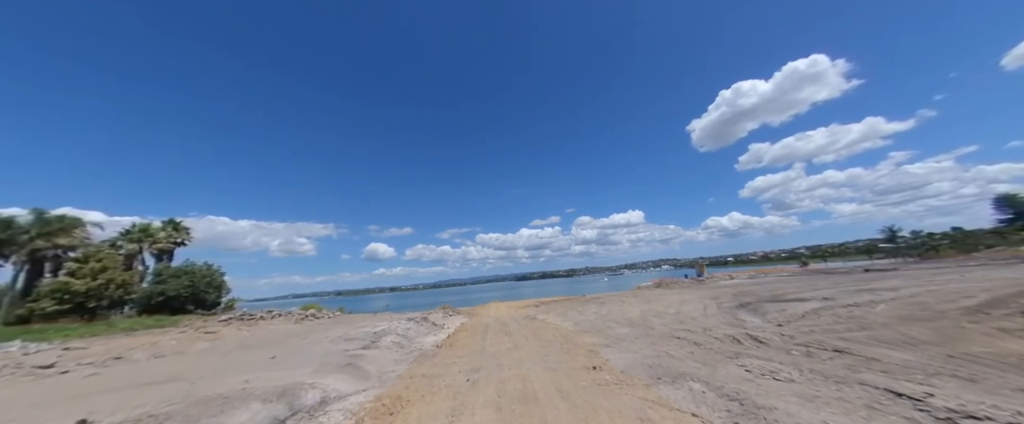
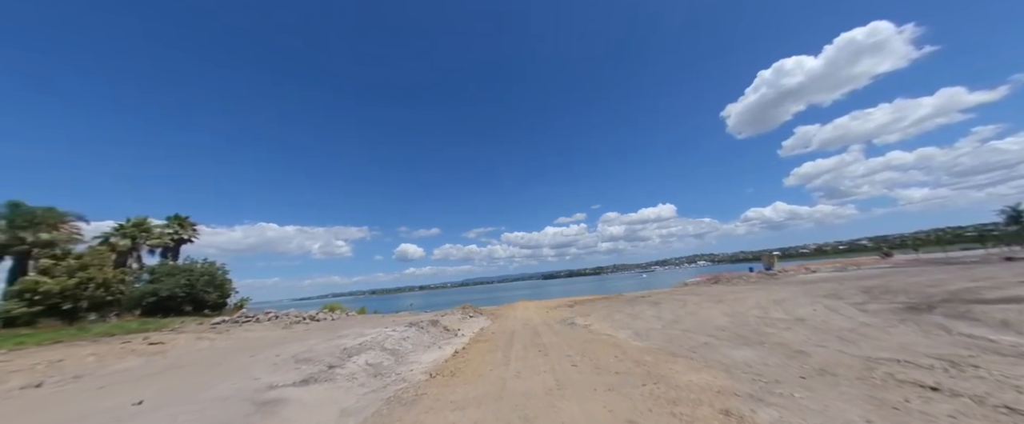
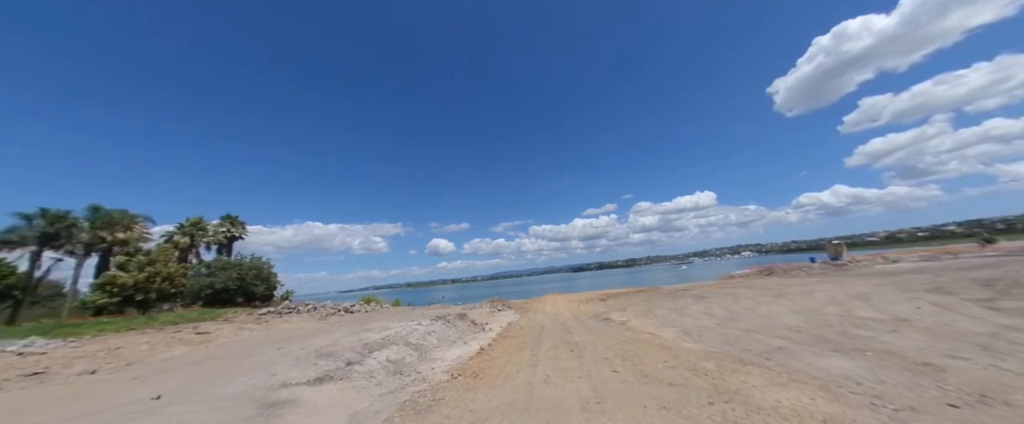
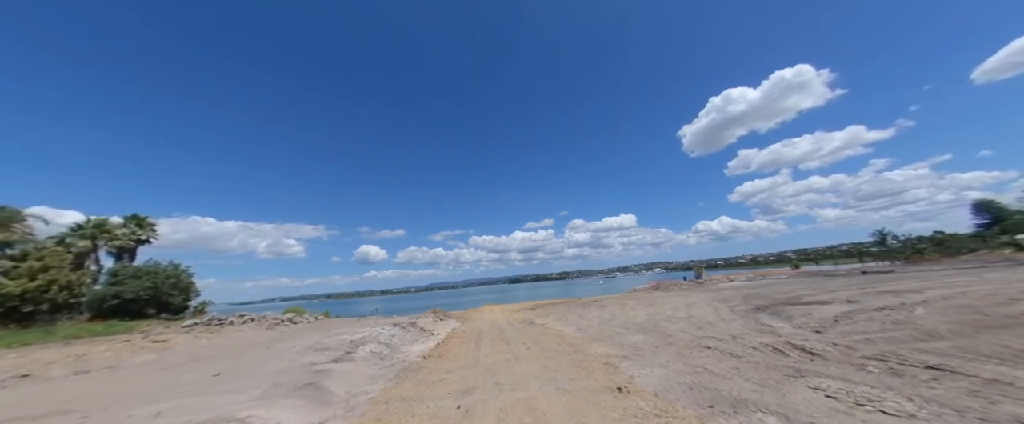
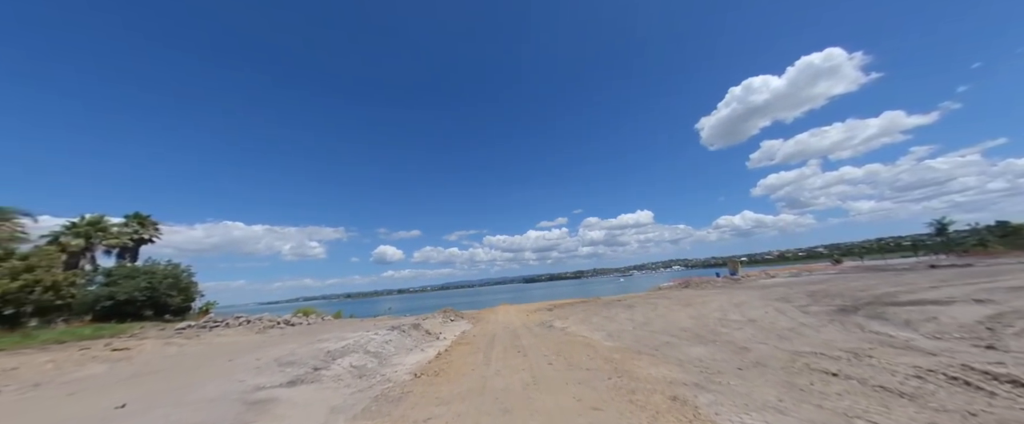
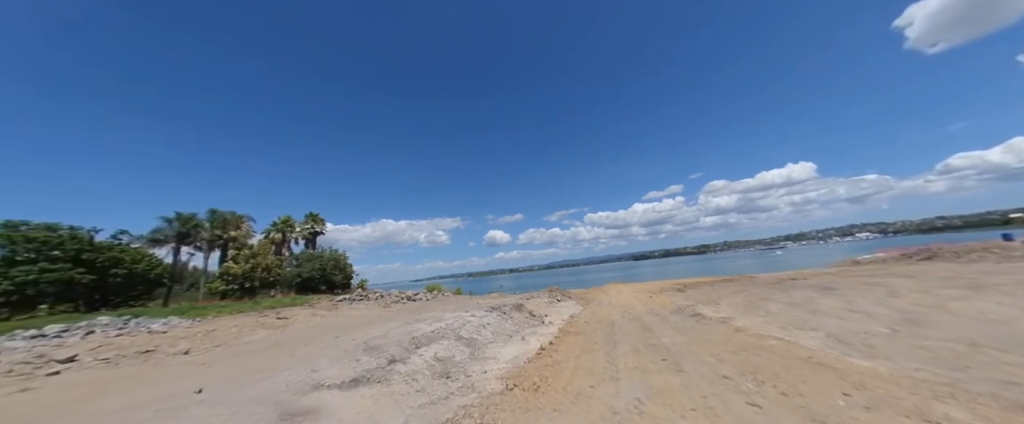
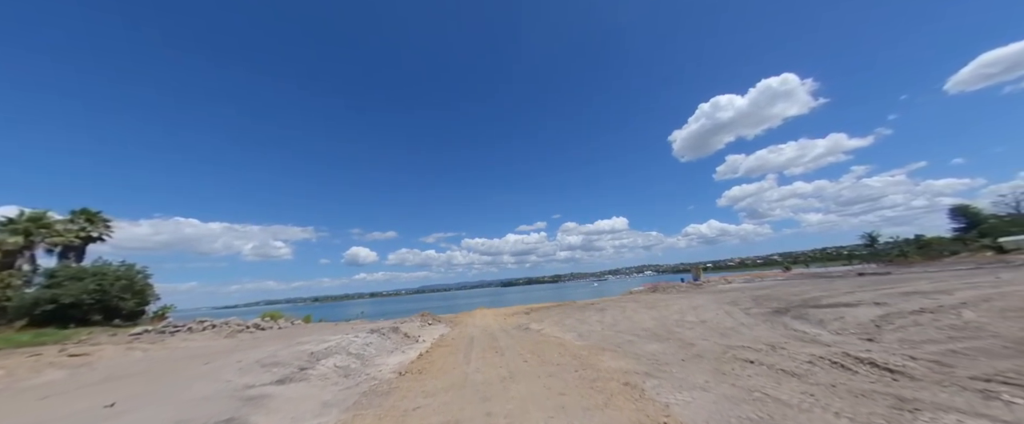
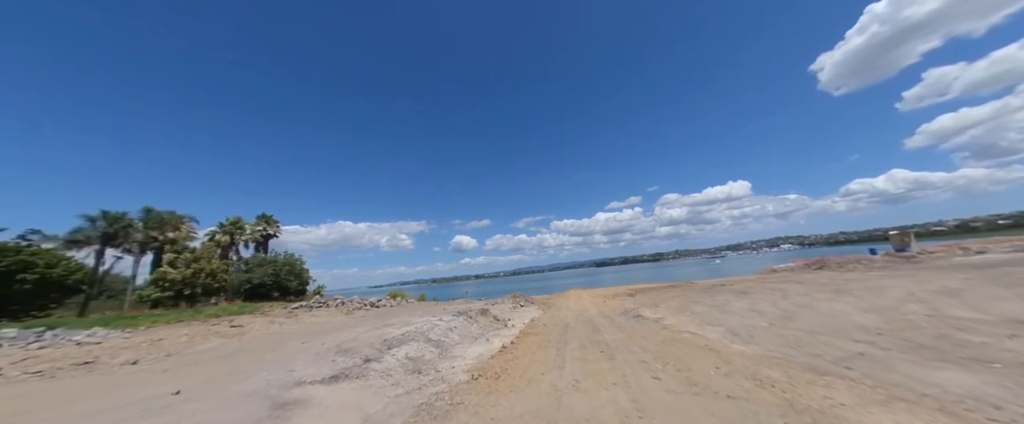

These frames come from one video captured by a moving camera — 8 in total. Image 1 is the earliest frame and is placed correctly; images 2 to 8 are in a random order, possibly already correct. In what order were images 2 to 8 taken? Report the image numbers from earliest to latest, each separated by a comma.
4, 7, 5, 2, 3, 8, 6
